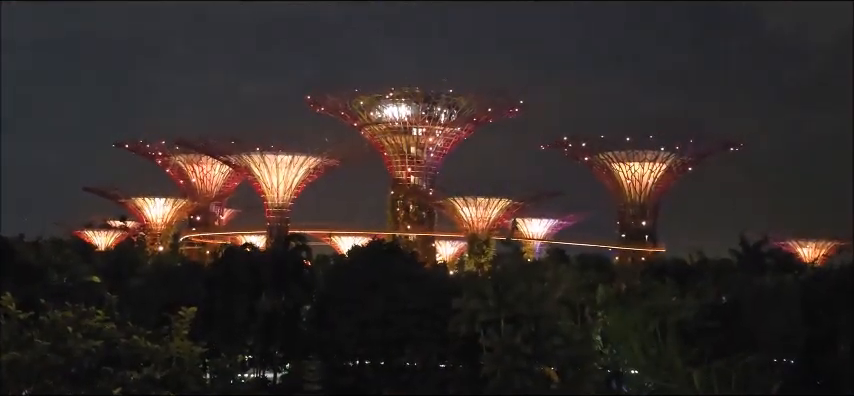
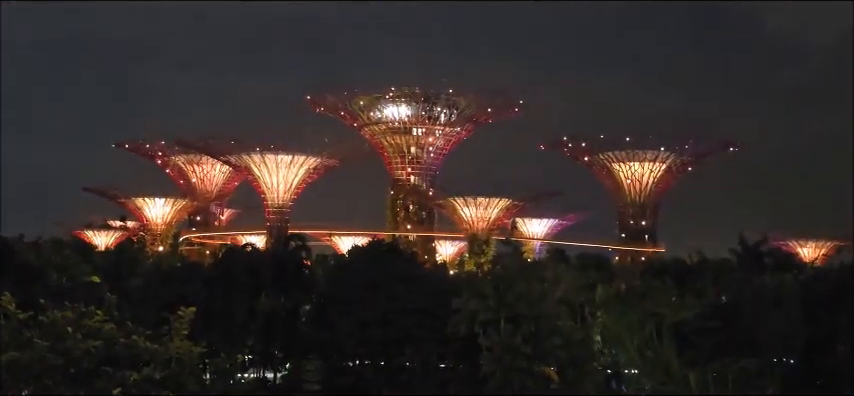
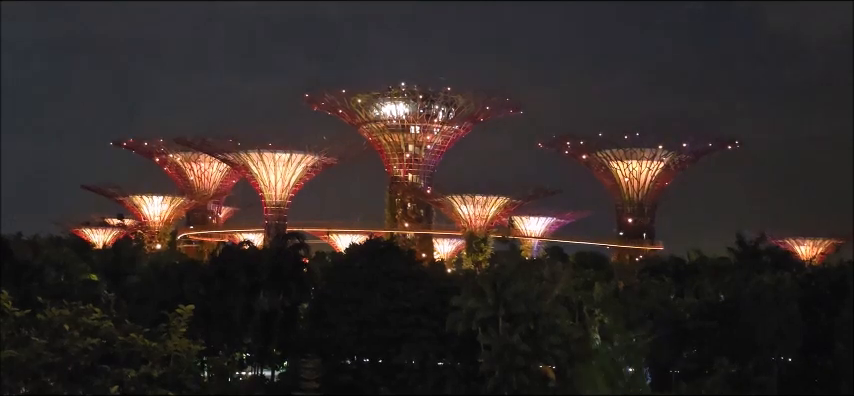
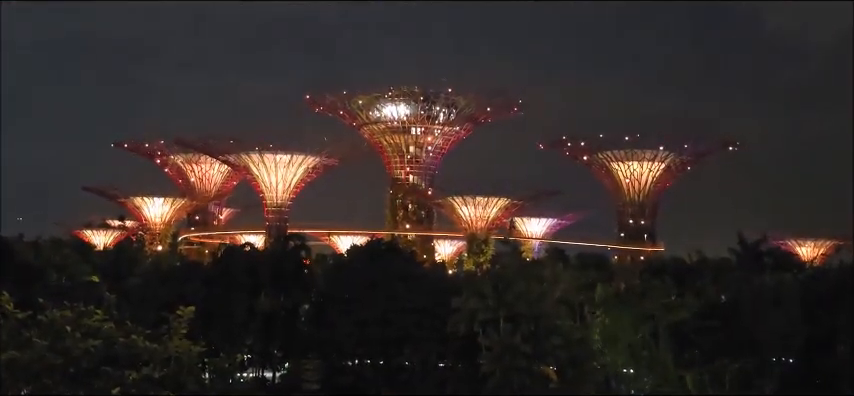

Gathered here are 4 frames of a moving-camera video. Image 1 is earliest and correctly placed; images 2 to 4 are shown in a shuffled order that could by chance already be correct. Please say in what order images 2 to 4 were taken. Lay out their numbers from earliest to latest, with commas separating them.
2, 4, 3
